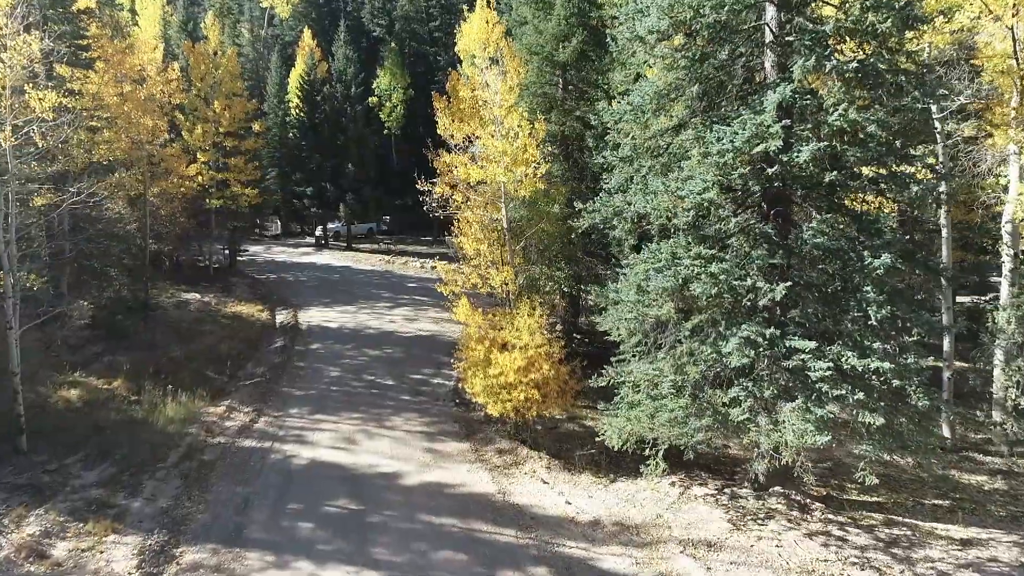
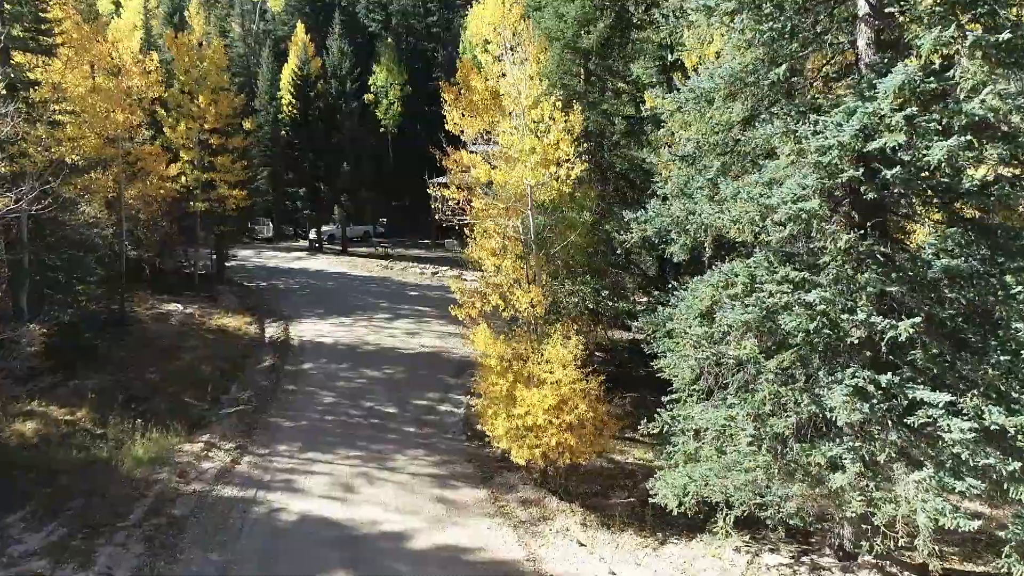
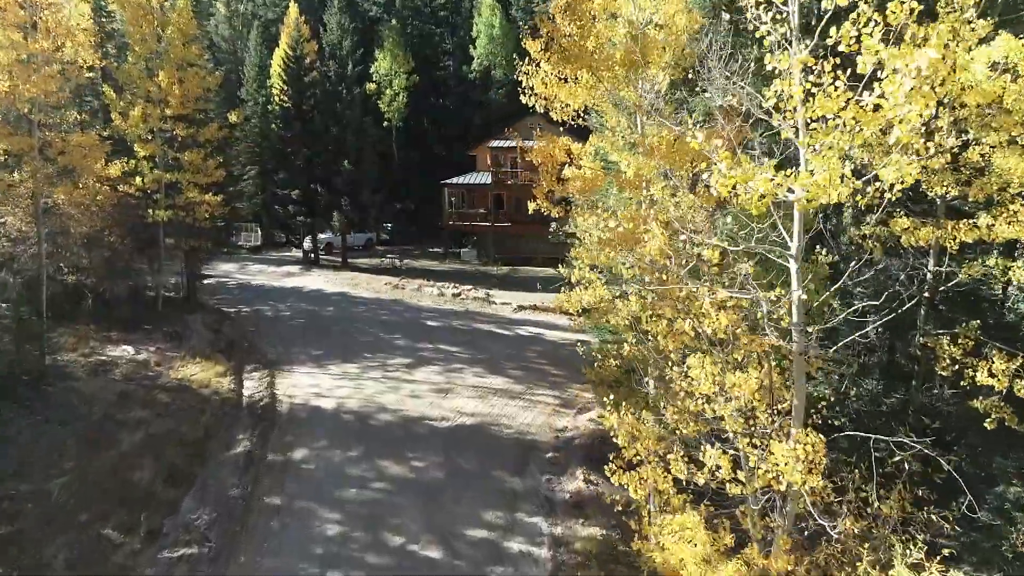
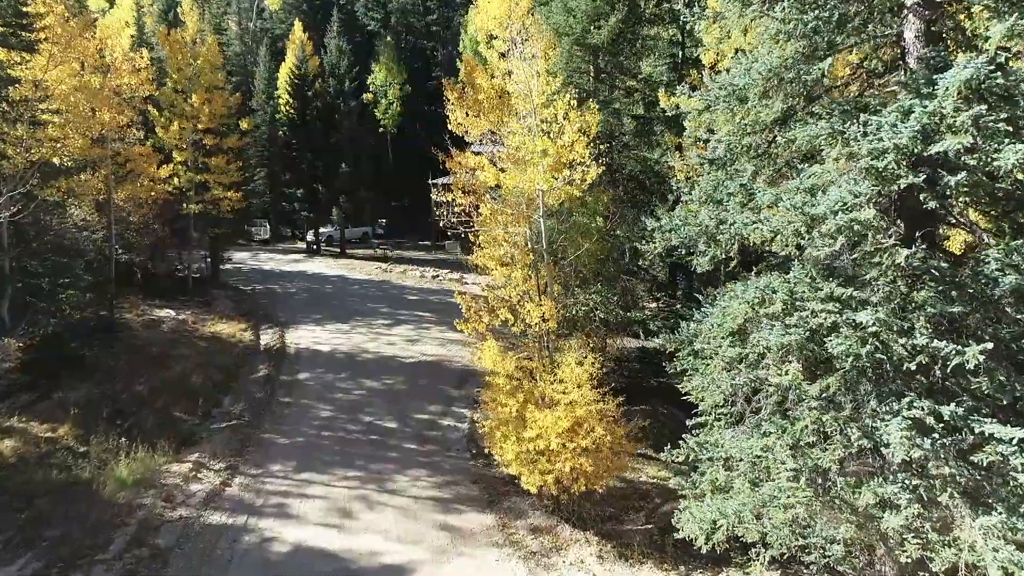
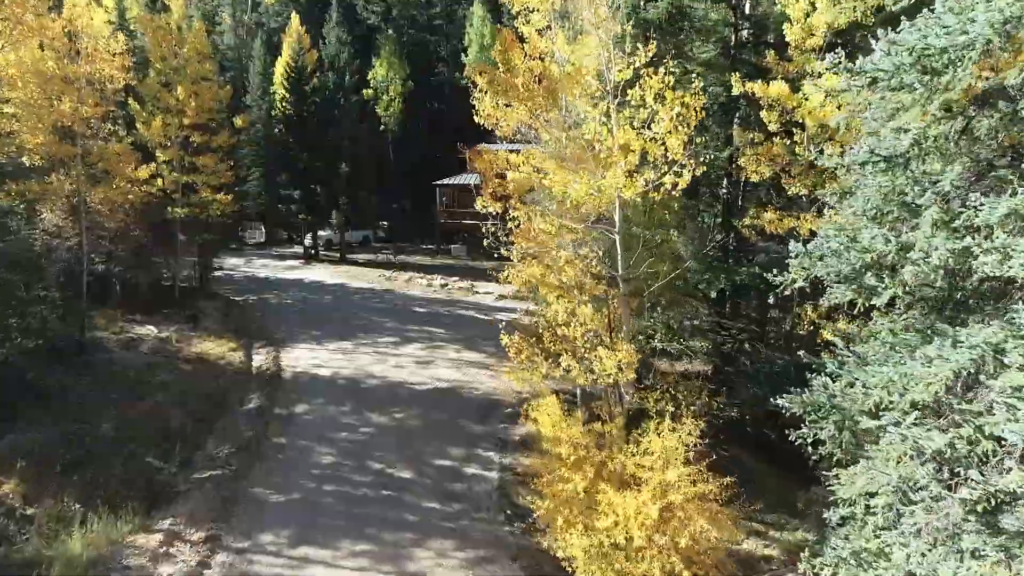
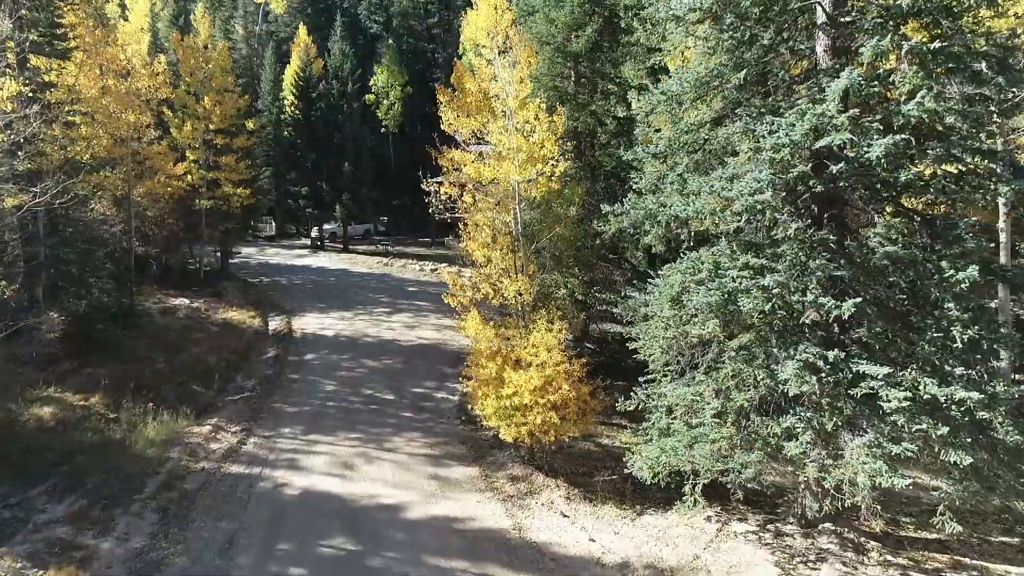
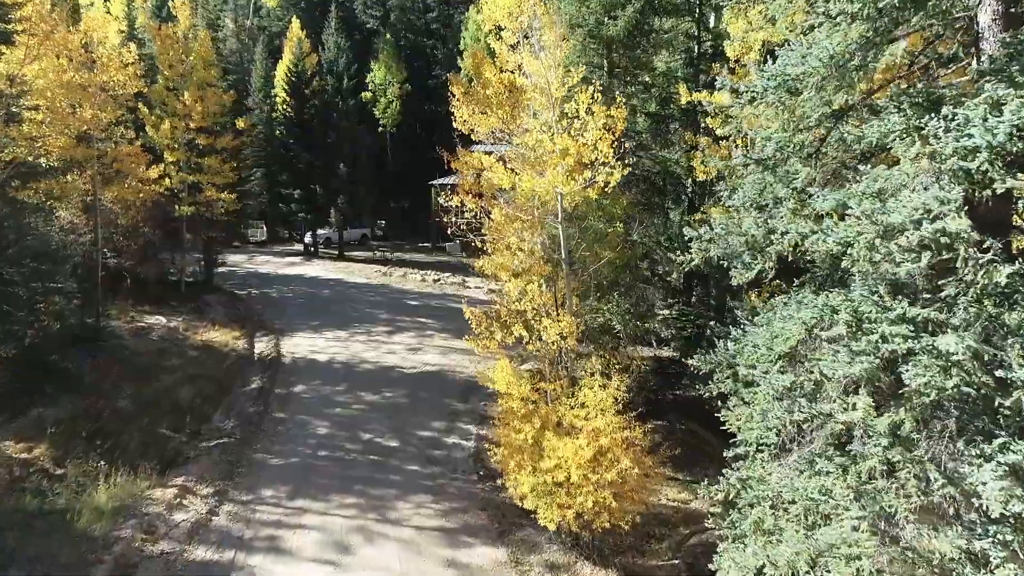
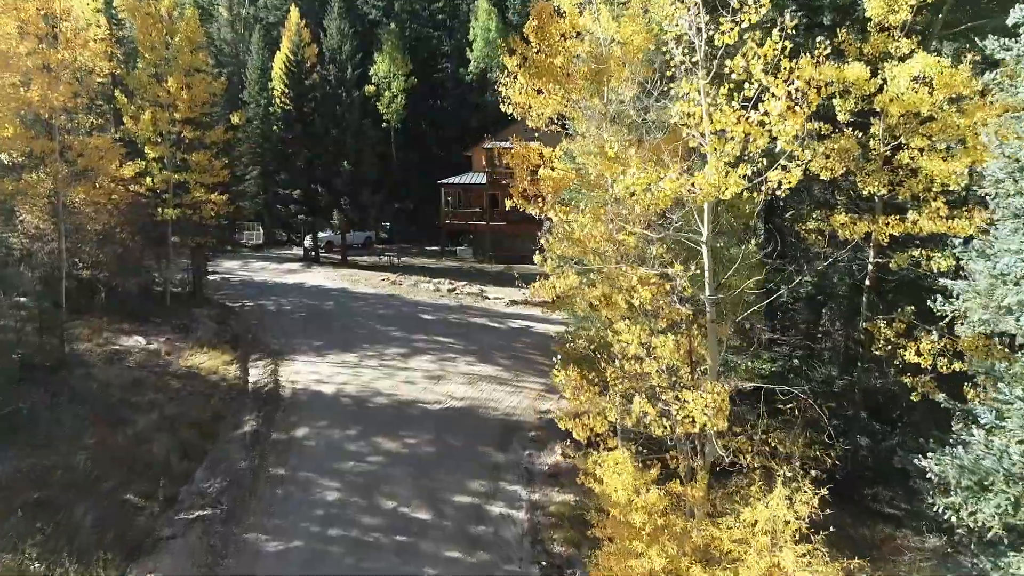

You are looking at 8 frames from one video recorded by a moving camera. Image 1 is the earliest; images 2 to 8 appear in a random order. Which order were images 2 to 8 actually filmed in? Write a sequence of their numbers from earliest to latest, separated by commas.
6, 2, 4, 7, 5, 8, 3
